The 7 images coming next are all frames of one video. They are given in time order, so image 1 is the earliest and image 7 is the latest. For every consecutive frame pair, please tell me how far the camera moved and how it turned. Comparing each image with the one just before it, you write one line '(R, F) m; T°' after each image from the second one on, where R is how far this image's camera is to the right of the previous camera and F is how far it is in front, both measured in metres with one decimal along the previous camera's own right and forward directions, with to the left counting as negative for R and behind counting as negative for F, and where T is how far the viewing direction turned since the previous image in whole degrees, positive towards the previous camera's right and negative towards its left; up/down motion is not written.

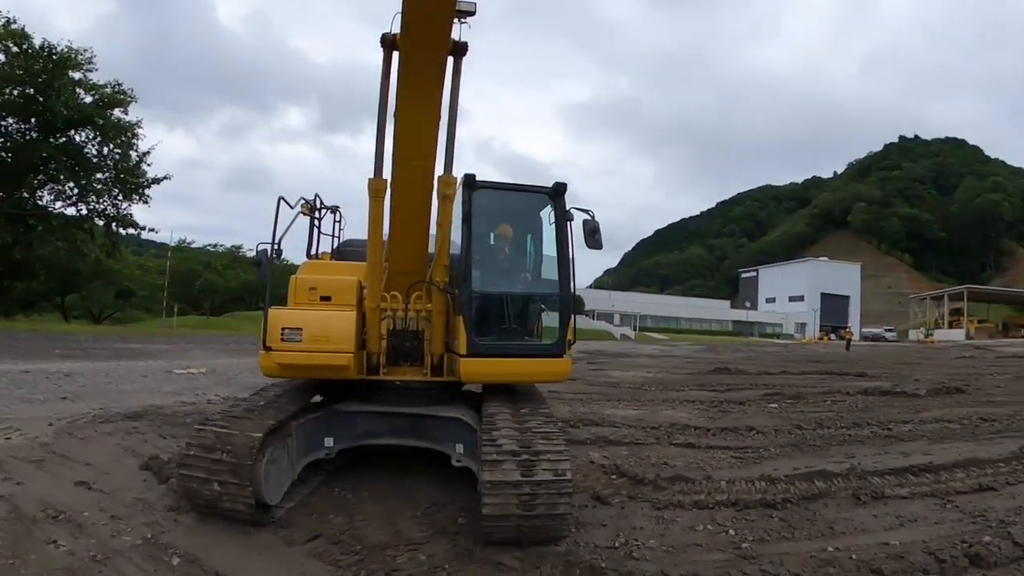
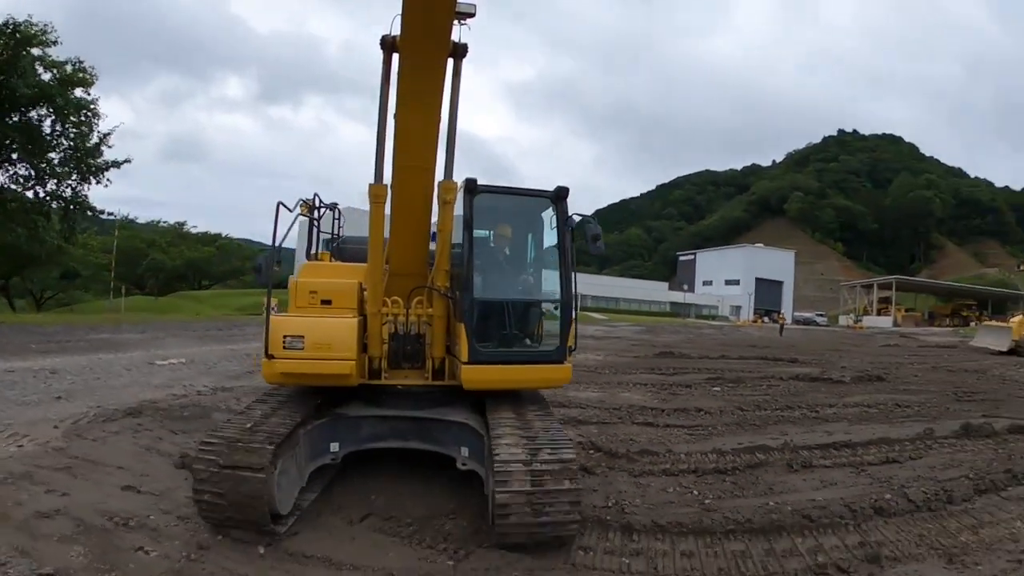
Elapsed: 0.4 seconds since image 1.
(-0.4, -0.8) m; +5°
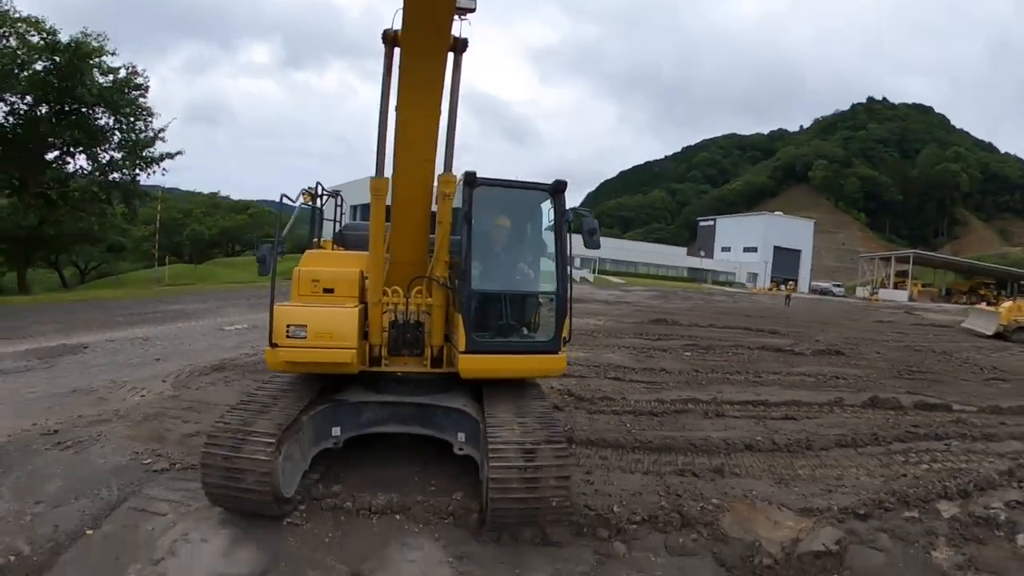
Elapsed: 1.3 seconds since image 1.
(+0.2, -1.7) m; -1°
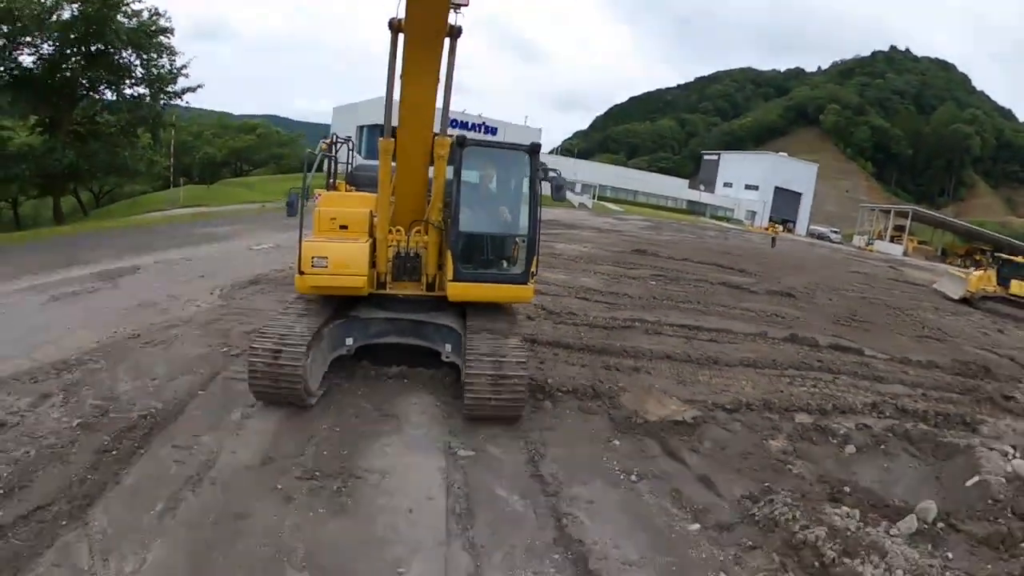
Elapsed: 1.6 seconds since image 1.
(+0.1, -1.5) m; +1°
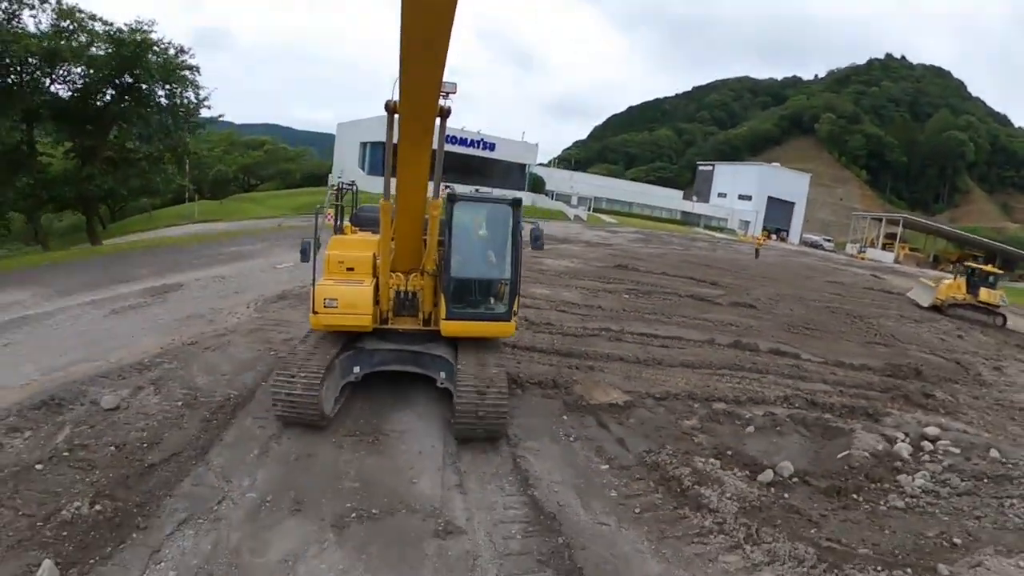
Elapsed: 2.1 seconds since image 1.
(+0.2, -1.8) m; 0°
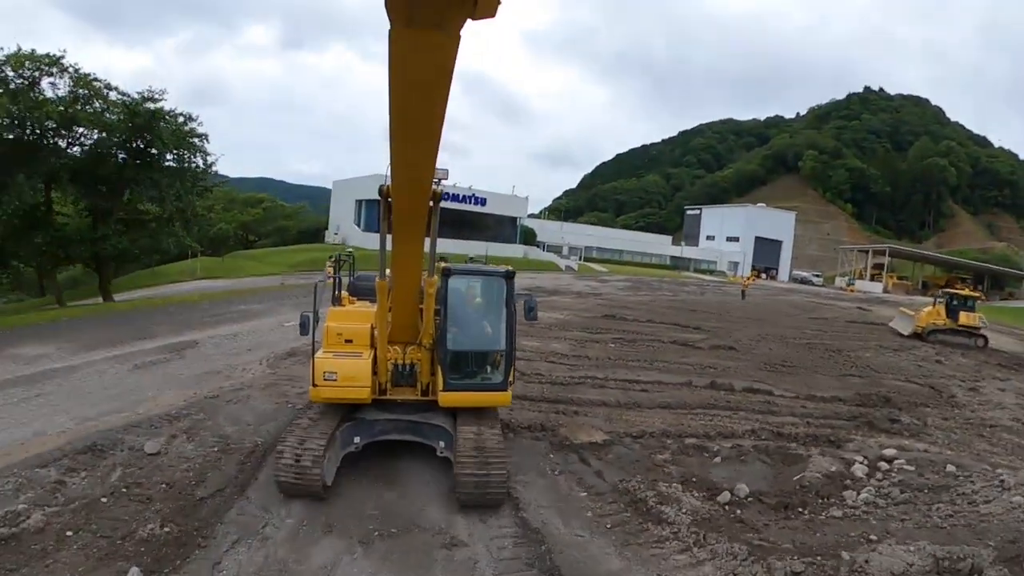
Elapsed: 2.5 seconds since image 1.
(+0.1, -1.1) m; +1°
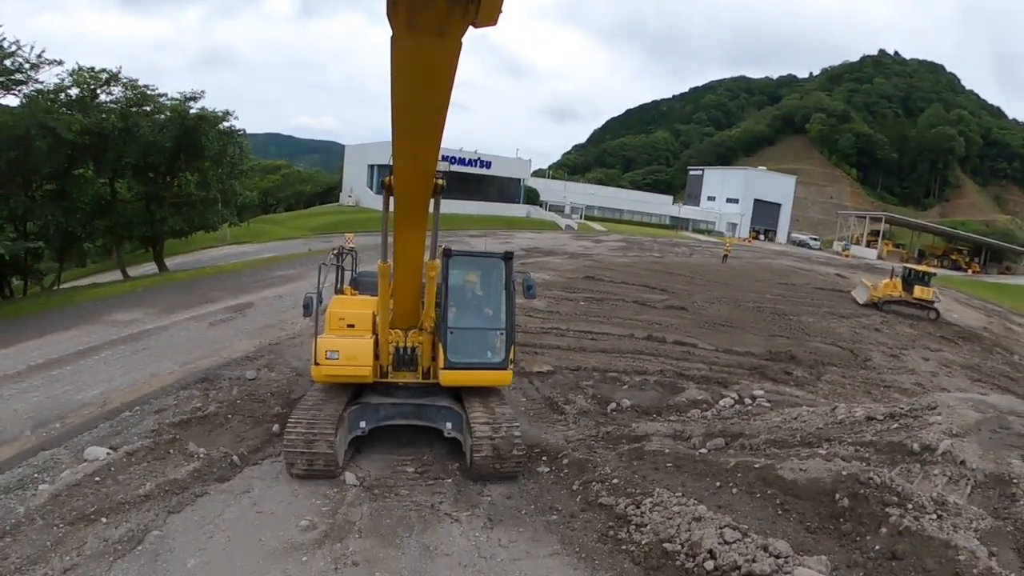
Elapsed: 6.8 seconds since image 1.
(+0.5, -3.7) m; 0°
